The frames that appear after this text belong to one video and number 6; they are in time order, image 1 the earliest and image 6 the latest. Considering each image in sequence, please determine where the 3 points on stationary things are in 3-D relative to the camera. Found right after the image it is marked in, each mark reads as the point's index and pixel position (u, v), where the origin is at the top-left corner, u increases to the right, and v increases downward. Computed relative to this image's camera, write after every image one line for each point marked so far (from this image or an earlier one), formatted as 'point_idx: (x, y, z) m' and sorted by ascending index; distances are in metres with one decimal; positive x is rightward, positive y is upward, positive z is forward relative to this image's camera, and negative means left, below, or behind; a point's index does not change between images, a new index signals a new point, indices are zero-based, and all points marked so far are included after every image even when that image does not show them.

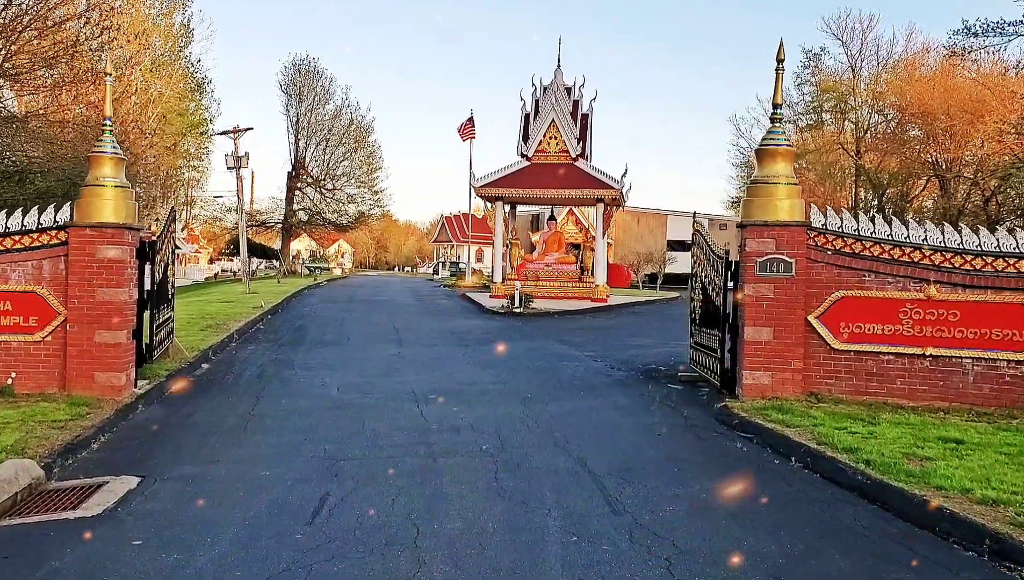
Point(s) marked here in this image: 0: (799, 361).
0: (+2.9, -0.7, +8.0) m
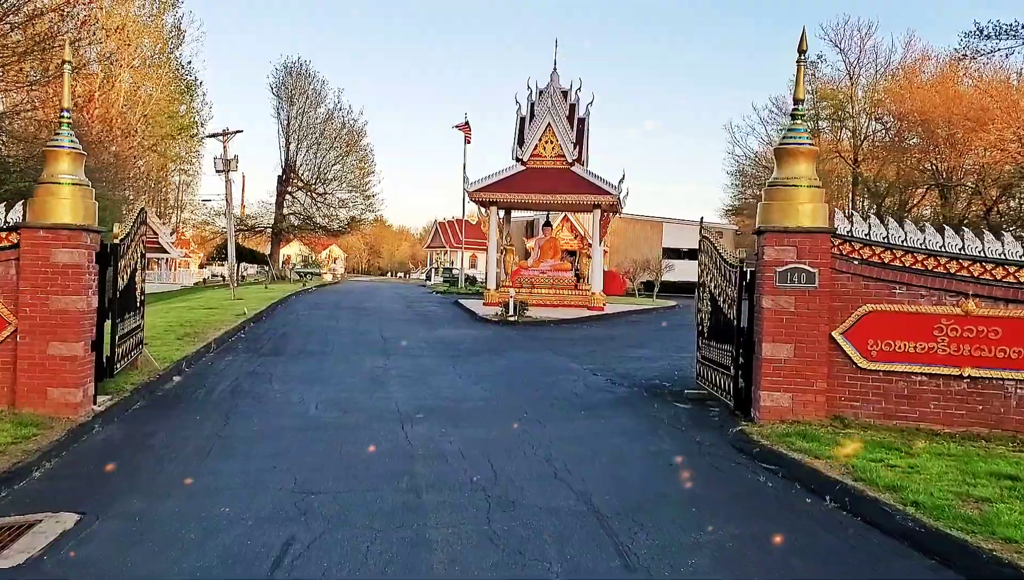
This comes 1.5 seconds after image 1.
0: (+2.9, -0.9, +7.2) m
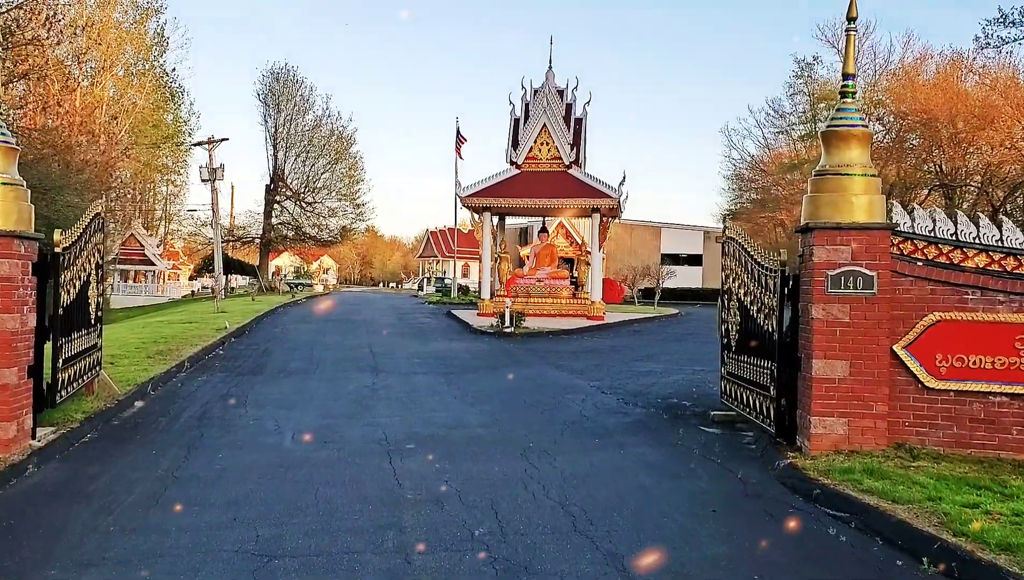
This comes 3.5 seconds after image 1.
0: (+2.9, -0.9, +6.2) m
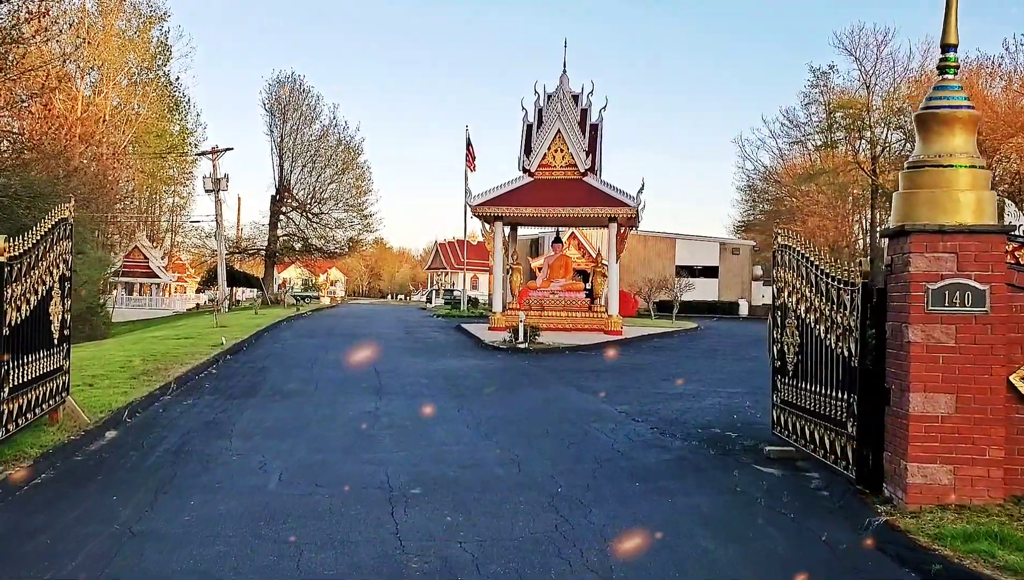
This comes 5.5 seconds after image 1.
0: (+3.1, -1.0, +5.0) m
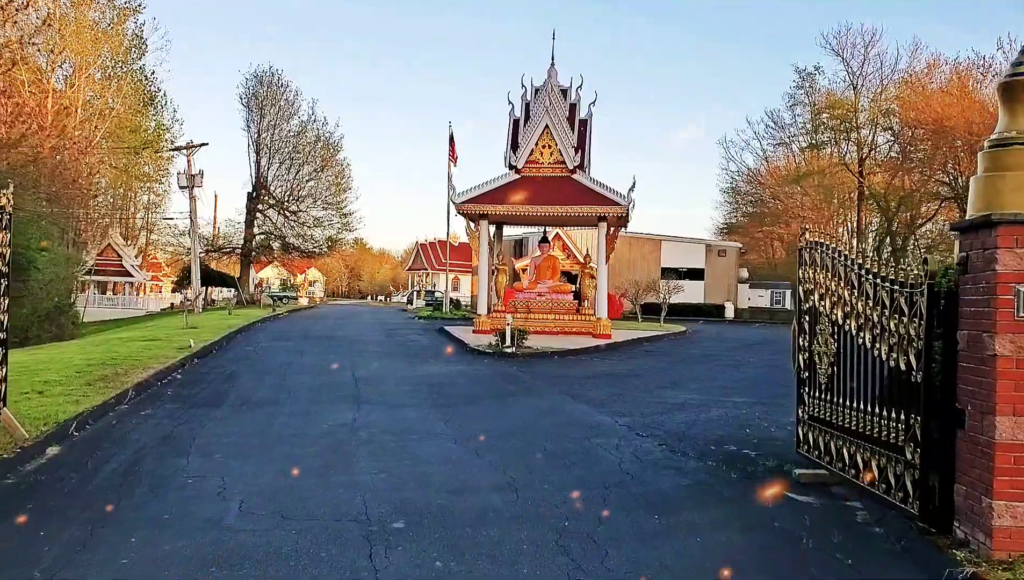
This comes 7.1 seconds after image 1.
0: (+3.1, -1.0, +4.2) m
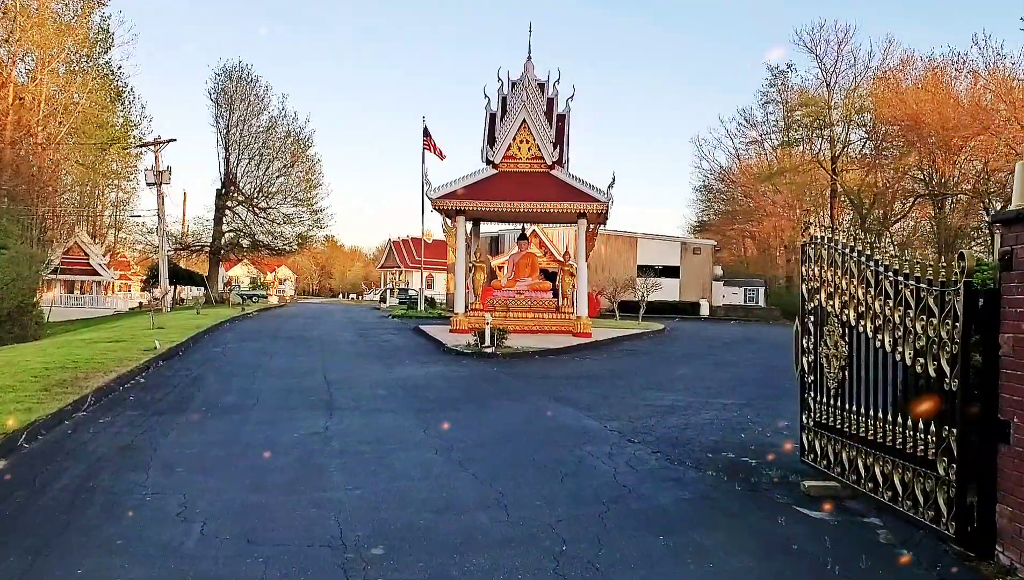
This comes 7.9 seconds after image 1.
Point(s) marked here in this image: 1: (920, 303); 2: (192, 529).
0: (+3.1, -1.0, +3.8) m
1: (+2.5, -0.1, +4.9) m
2: (-2.2, -1.6, +5.4) m
